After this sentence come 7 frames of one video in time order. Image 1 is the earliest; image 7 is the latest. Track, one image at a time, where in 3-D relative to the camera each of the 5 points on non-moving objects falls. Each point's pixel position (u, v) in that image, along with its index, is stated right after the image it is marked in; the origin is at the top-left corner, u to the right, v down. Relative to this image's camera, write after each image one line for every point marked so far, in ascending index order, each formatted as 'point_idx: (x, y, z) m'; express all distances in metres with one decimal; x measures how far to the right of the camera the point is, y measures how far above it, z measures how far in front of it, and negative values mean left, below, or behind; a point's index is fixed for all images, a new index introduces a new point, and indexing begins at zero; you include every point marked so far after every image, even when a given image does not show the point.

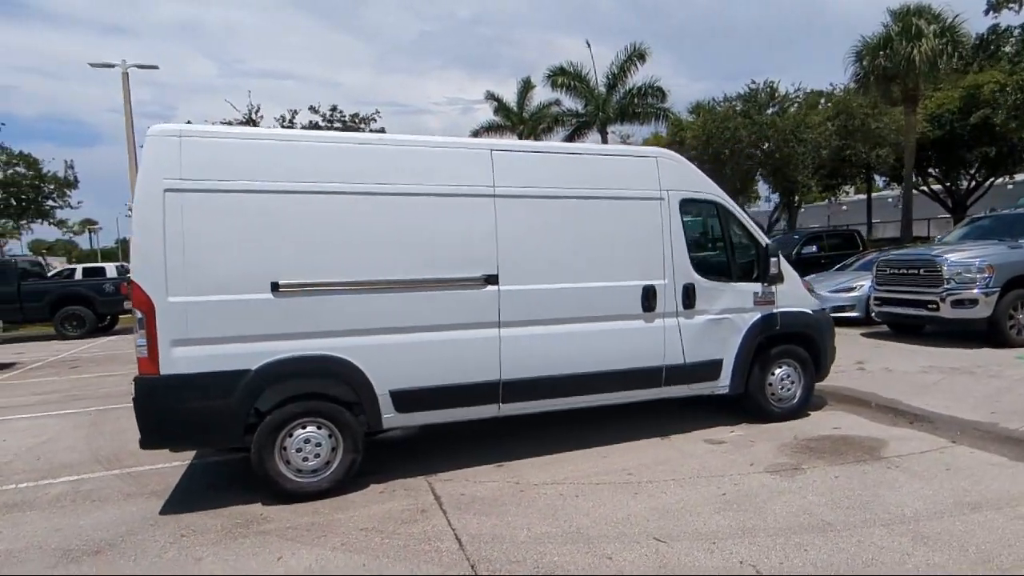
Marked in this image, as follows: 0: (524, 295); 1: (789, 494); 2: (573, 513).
0: (+0.1, -0.1, +6.3) m
1: (+2.4, -1.8, +5.3) m
2: (+0.5, -1.9, +5.2) m
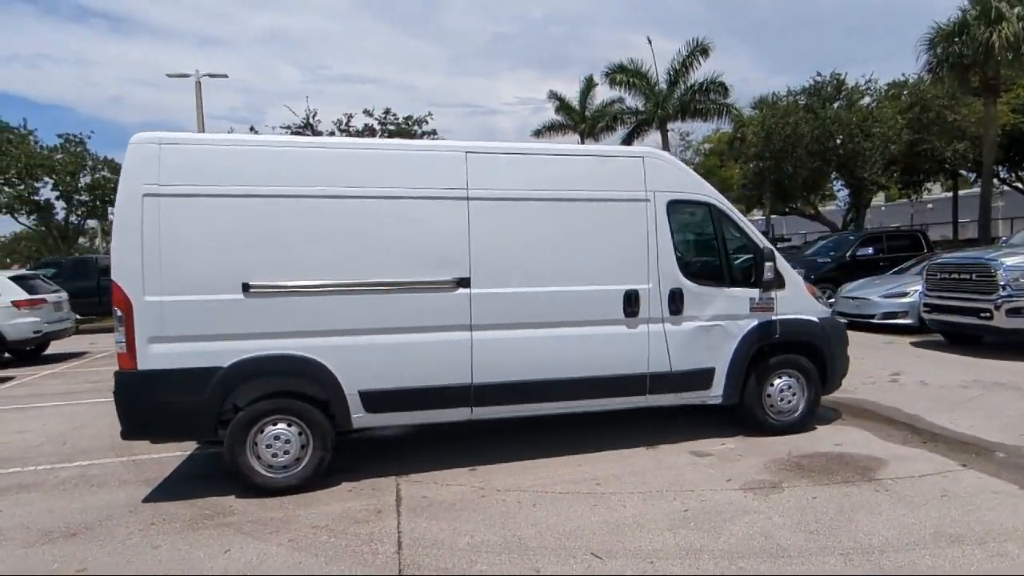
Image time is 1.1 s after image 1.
0: (-0.1, -0.1, +6.2) m
1: (+2.0, -1.8, +5.0) m
2: (+0.1, -1.9, +5.1) m
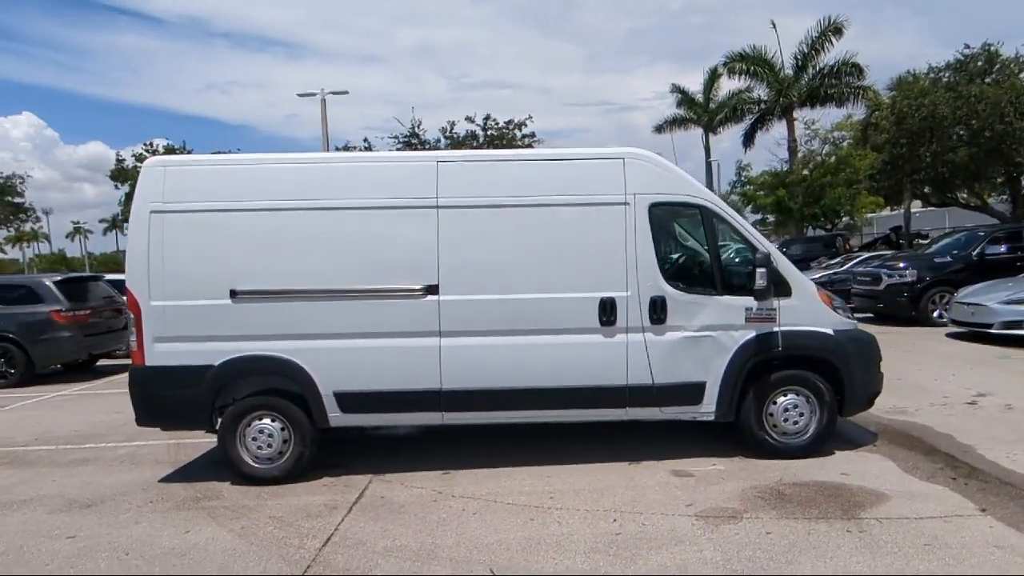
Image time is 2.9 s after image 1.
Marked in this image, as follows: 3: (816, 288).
0: (-0.5, -0.2, +6.2) m
1: (+1.3, -1.9, +4.6) m
2: (-0.5, -2.0, +5.1) m
3: (+3.2, 0.0, +6.3) m
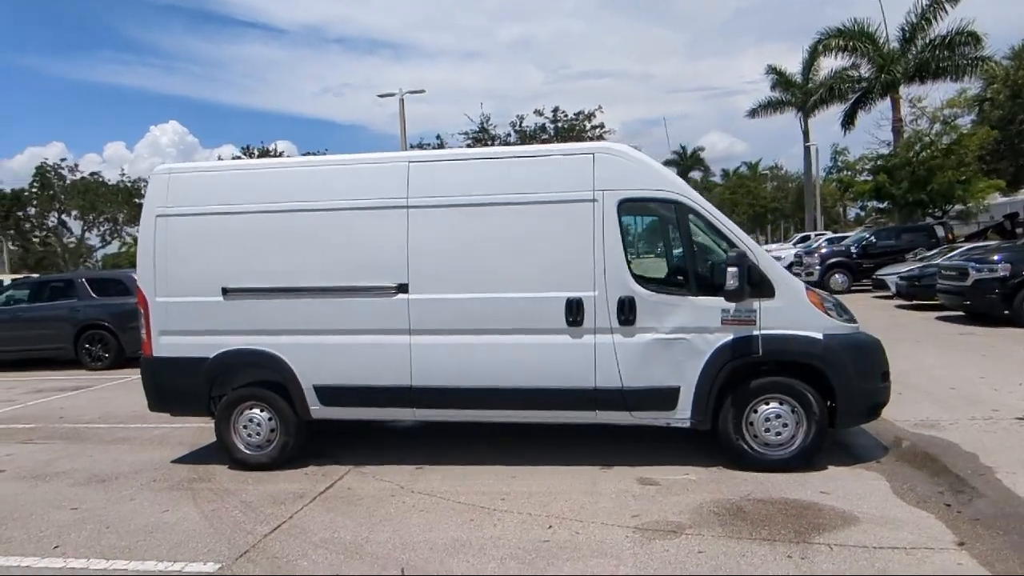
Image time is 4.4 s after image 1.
0: (-0.8, -0.2, +6.3) m
1: (+0.7, -1.9, +4.4) m
2: (-1.0, -2.0, +5.2) m
3: (+2.8, 0.0, +5.8) m
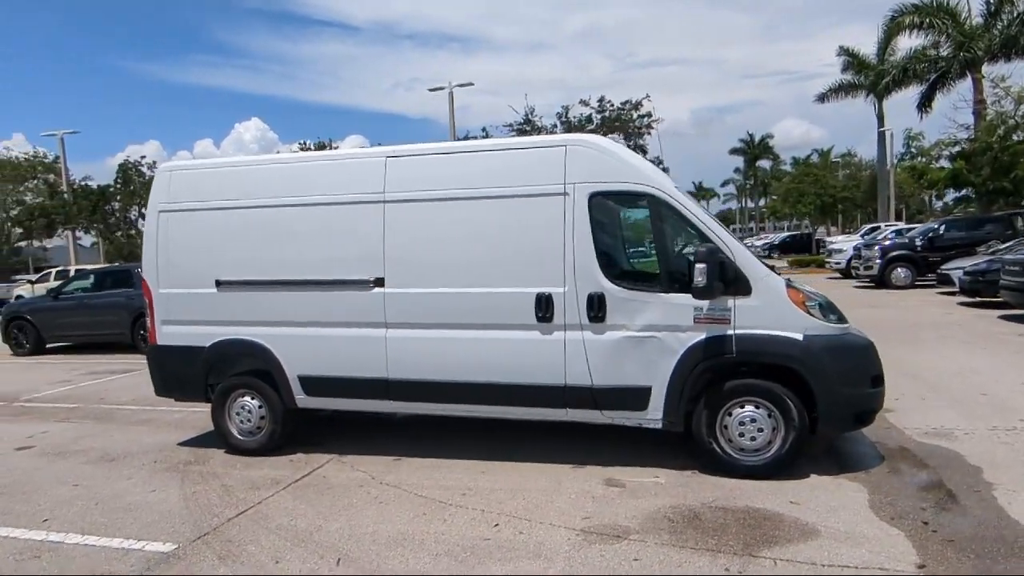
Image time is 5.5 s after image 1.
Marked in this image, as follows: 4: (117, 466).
0: (-1.1, -0.1, +6.3) m
1: (+0.2, -1.9, +4.3) m
2: (-1.4, -2.0, +5.3) m
3: (+2.5, 0.0, +5.5) m
4: (-4.5, -2.0, +7.0) m
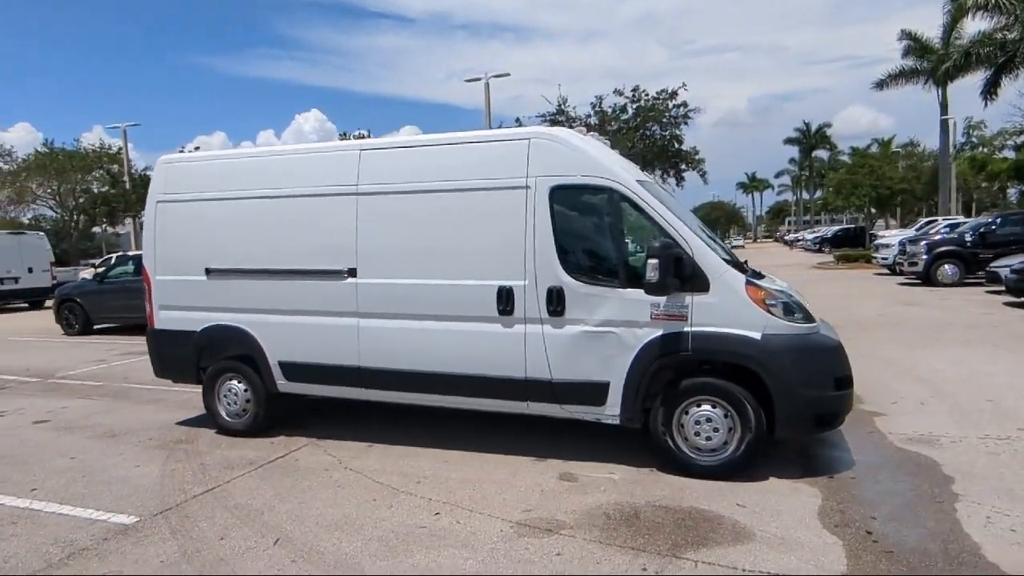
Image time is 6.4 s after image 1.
0: (-1.4, 0.0, +6.5) m
1: (-0.3, -1.9, +4.4) m
2: (-1.9, -1.9, +5.5) m
3: (+2.1, 0.0, +5.3) m
4: (-4.8, -1.9, +7.4) m
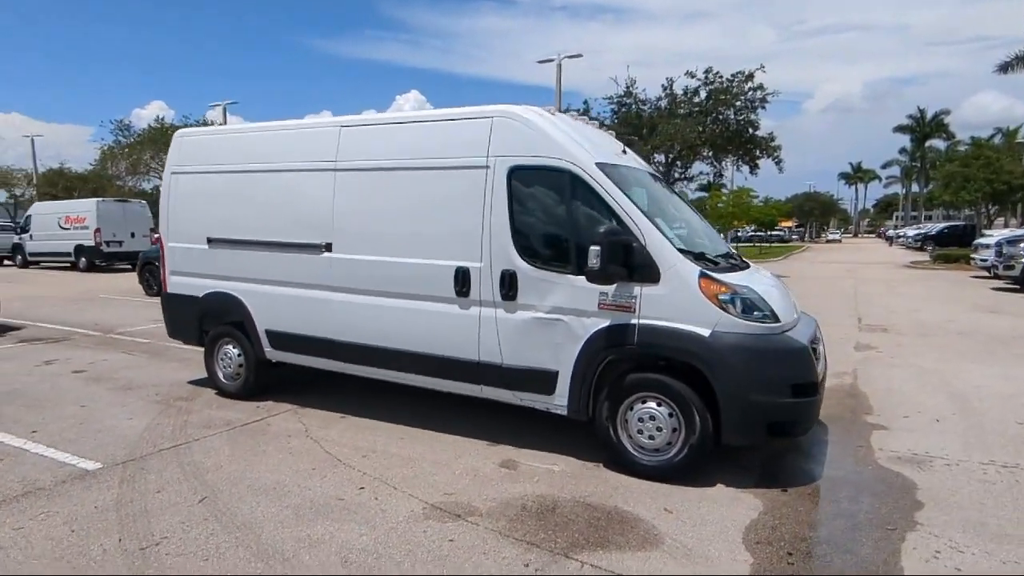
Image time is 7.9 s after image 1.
0: (-1.7, +0.3, +6.6) m
1: (-1.0, -1.7, +4.4) m
2: (-2.4, -1.6, +5.7) m
3: (+1.5, +0.1, +5.0) m
4: (-5.1, -1.4, +8.0) m
